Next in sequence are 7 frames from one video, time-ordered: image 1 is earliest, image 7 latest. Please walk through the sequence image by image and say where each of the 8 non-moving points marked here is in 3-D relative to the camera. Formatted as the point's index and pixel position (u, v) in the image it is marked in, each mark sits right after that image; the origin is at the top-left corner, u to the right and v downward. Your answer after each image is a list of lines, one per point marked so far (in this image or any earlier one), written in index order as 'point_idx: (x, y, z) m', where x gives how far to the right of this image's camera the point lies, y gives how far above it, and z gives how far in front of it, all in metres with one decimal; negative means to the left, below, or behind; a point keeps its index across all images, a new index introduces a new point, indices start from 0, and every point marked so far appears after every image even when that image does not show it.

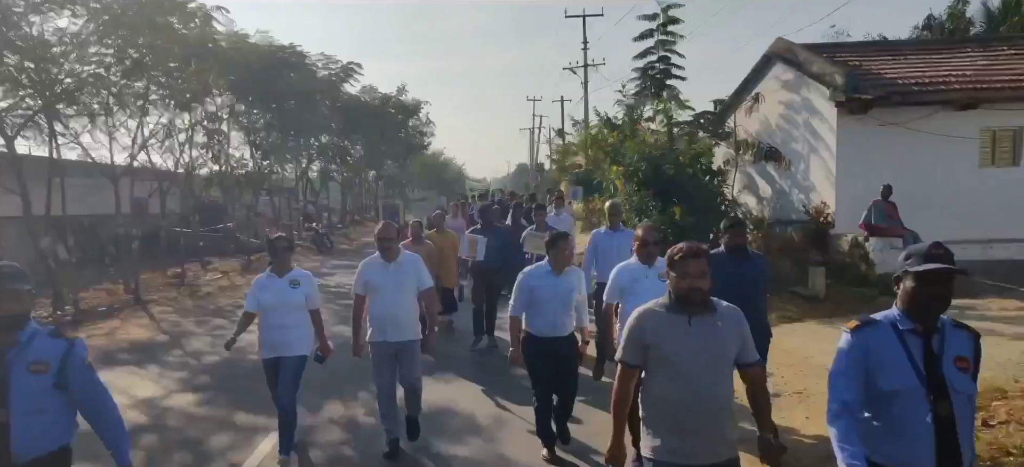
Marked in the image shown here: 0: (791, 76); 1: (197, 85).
0: (+6.3, +3.6, +14.4) m
1: (-8.4, +3.9, +16.0) m
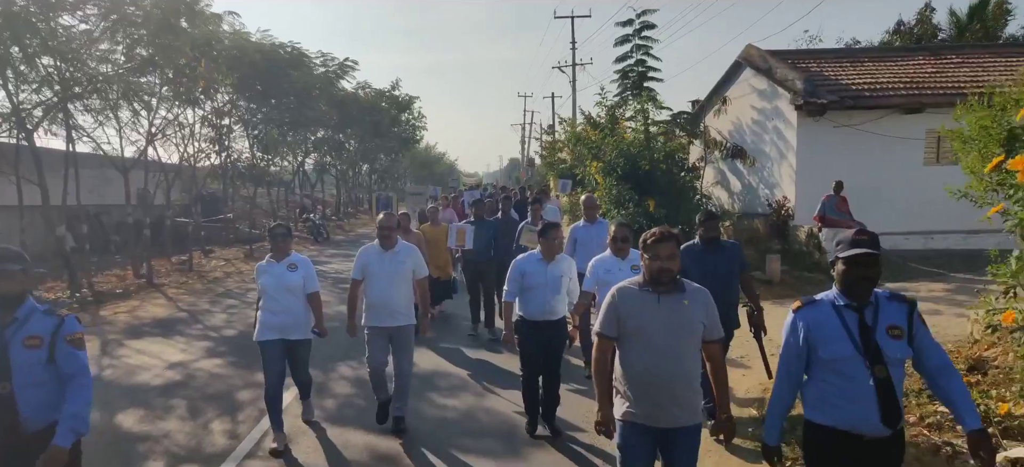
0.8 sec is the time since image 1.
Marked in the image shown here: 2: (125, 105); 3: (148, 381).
0: (+6.0, +3.7, +15.6) m
1: (-8.7, +4.2, +17.0) m
2: (-9.6, +3.1, +16.2) m
3: (-4.4, -1.8, +7.7) m
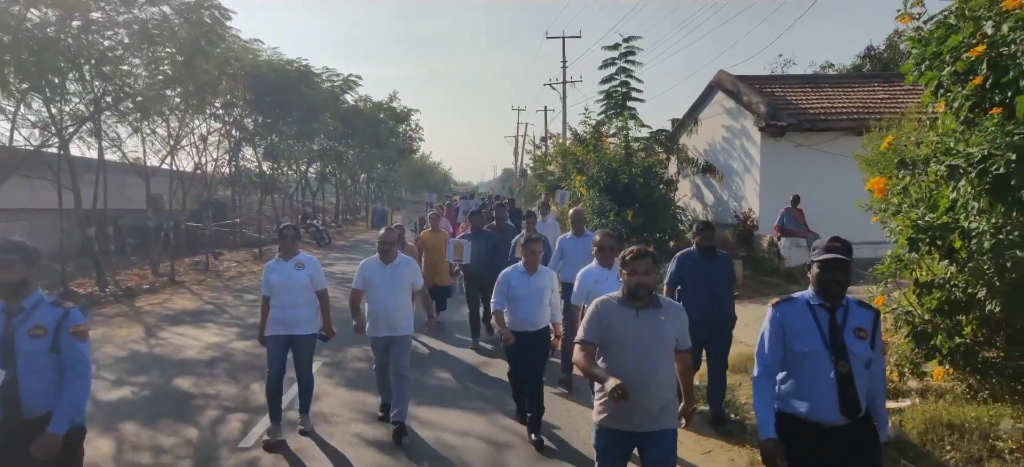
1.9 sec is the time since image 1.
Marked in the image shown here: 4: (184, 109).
0: (+5.8, +3.5, +17.2) m
1: (-8.9, +4.2, +18.5) m
2: (-9.8, +3.1, +17.6) m
3: (-4.6, -1.8, +9.1) m
4: (-9.4, +3.4, +18.2) m
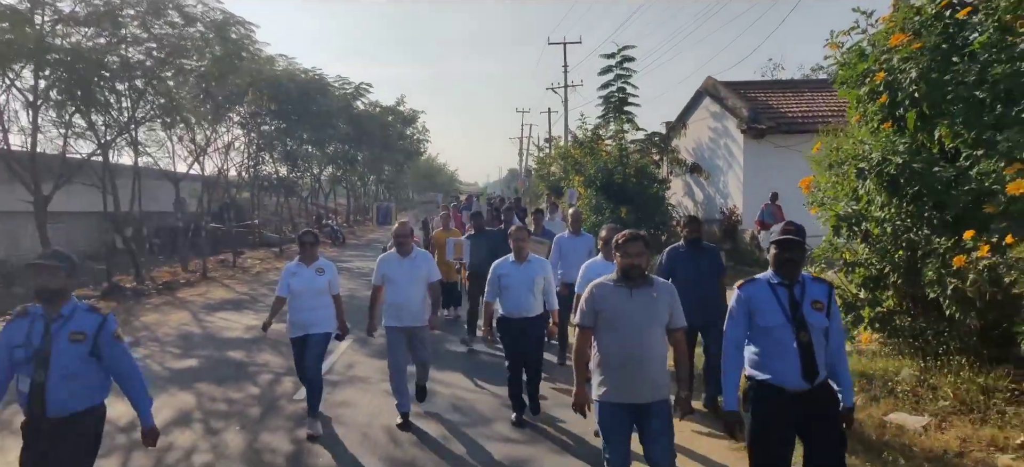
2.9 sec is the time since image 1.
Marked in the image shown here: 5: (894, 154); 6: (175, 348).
0: (+5.8, +3.7, +18.5) m
1: (-8.8, +4.2, +20.0) m
2: (-9.8, +3.1, +19.1) m
3: (-4.5, -1.7, +10.6) m
4: (-9.3, +3.4, +19.7) m
5: (+3.8, +0.8, +6.4) m
6: (-5.2, -1.7, +9.8) m
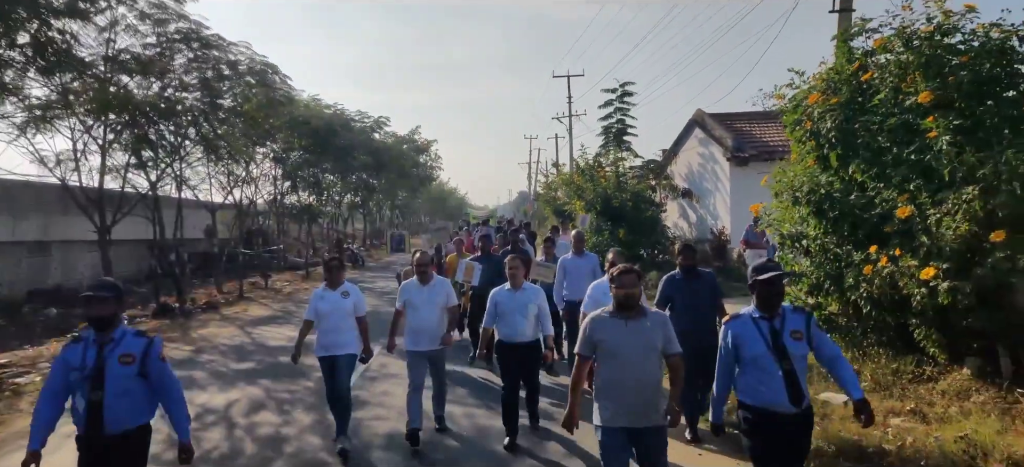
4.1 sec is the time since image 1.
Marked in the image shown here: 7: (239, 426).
0: (+6.1, +3.1, +20.2) m
1: (-8.6, +3.3, +21.9) m
2: (-9.5, +2.3, +21.0) m
3: (-4.4, -2.1, +12.3) m
4: (-9.0, +2.6, +21.7) m
5: (+3.9, +0.6, +8.0) m
6: (-5.0, -2.2, +11.5) m
7: (-3.2, -2.2, +7.5) m
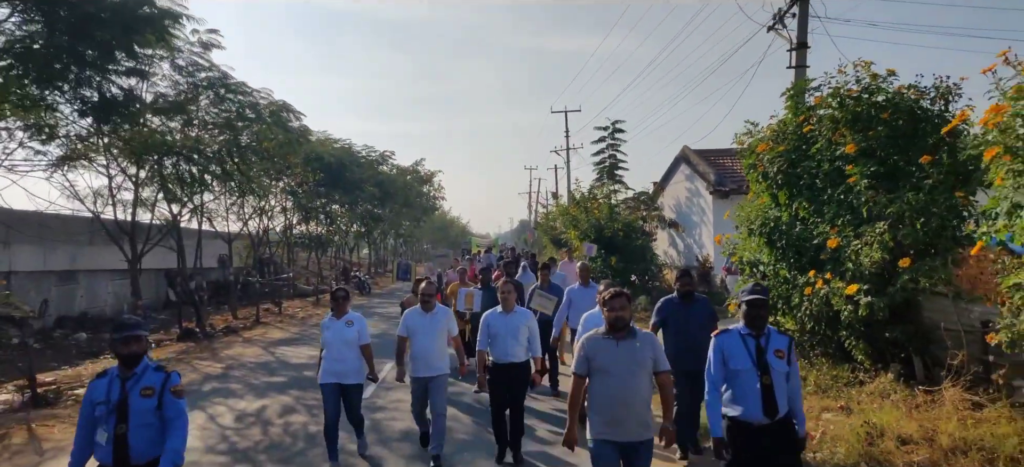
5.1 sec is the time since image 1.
0: (+6.0, +2.1, +21.7) m
1: (-8.6, +2.3, +23.5) m
2: (-9.6, +1.3, +22.5) m
3: (-4.4, -2.7, +13.6) m
4: (-9.1, +1.6, +23.2) m
5: (+3.8, +0.2, +9.5) m
6: (-5.1, -2.7, +12.8) m
7: (-3.2, -2.6, +8.8) m
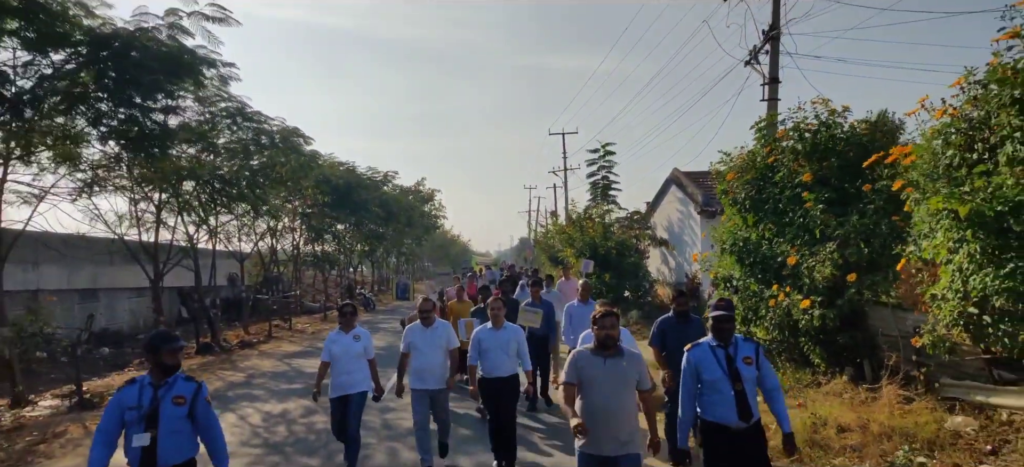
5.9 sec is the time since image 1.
0: (+6.0, +1.5, +22.9) m
1: (-8.6, +1.5, +24.7) m
2: (-9.6, +0.6, +23.7) m
3: (-4.4, -3.2, +14.6) m
4: (-9.1, +0.8, +24.4) m
5: (+3.8, -0.1, +10.6) m
6: (-5.1, -3.2, +13.9) m
7: (-3.3, -2.9, +9.9) m
